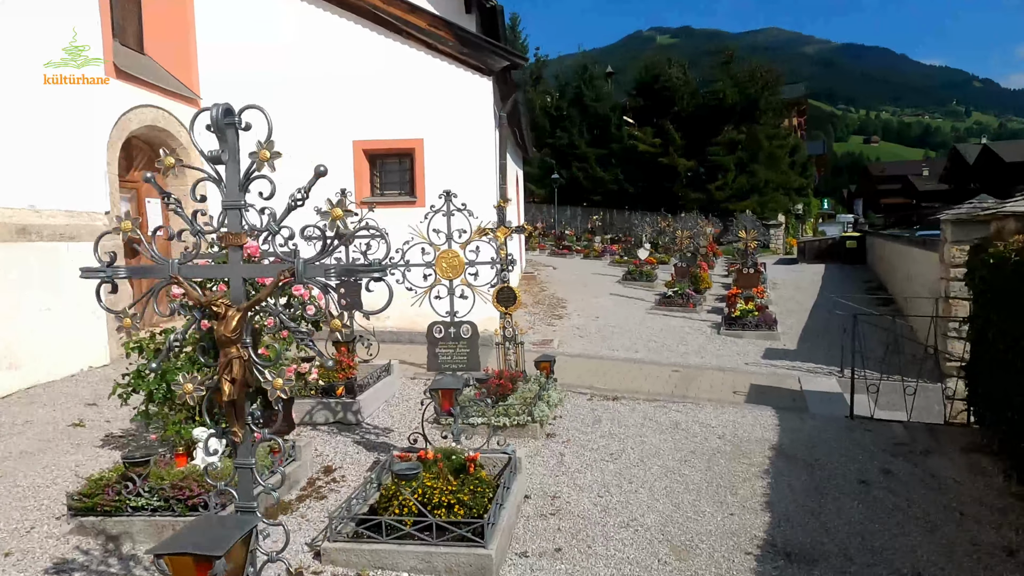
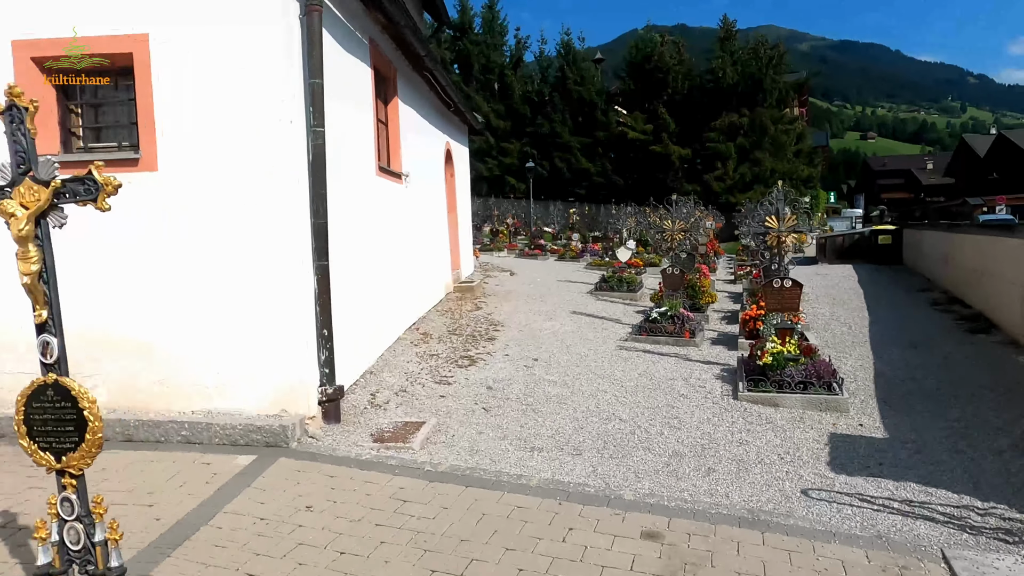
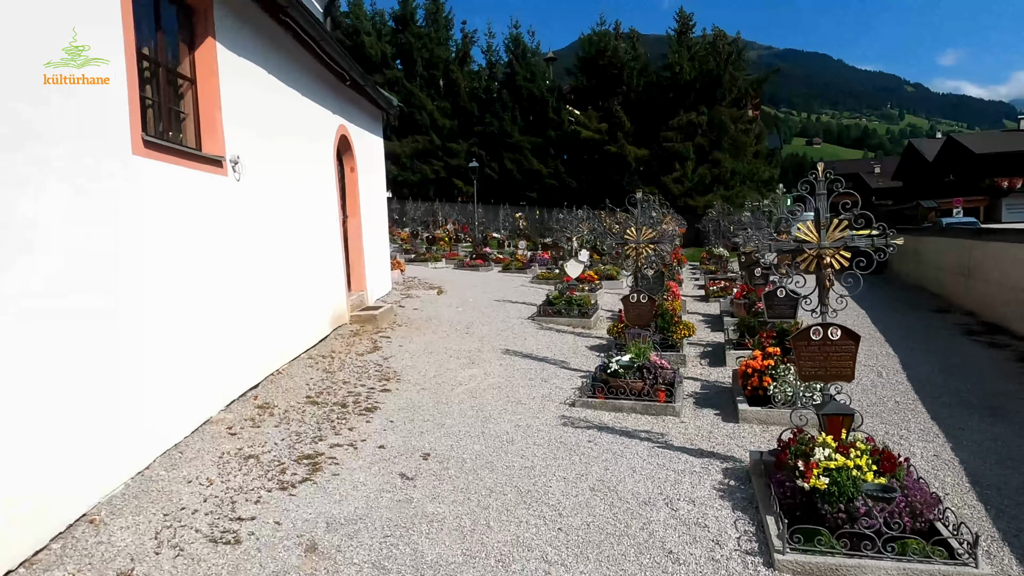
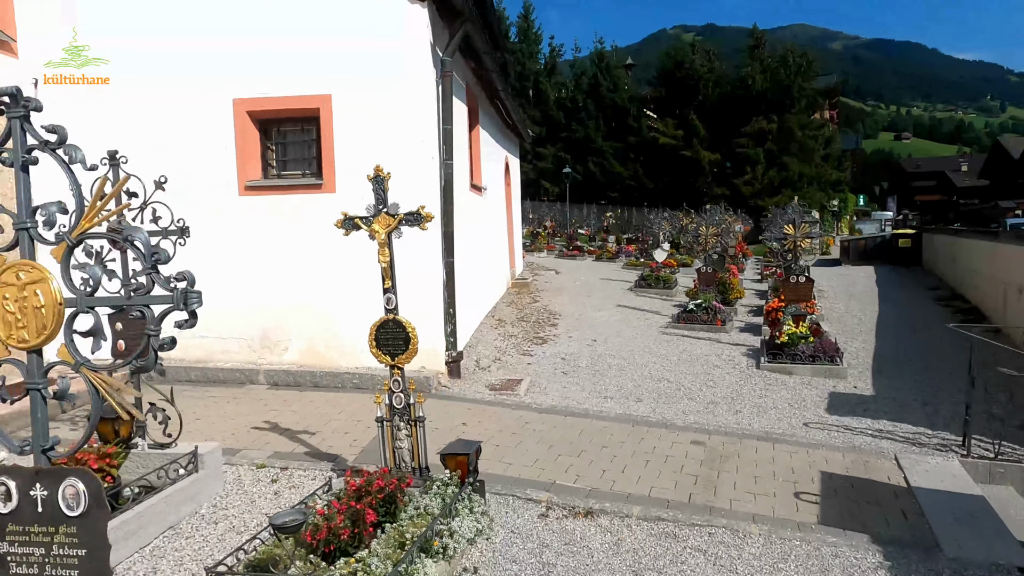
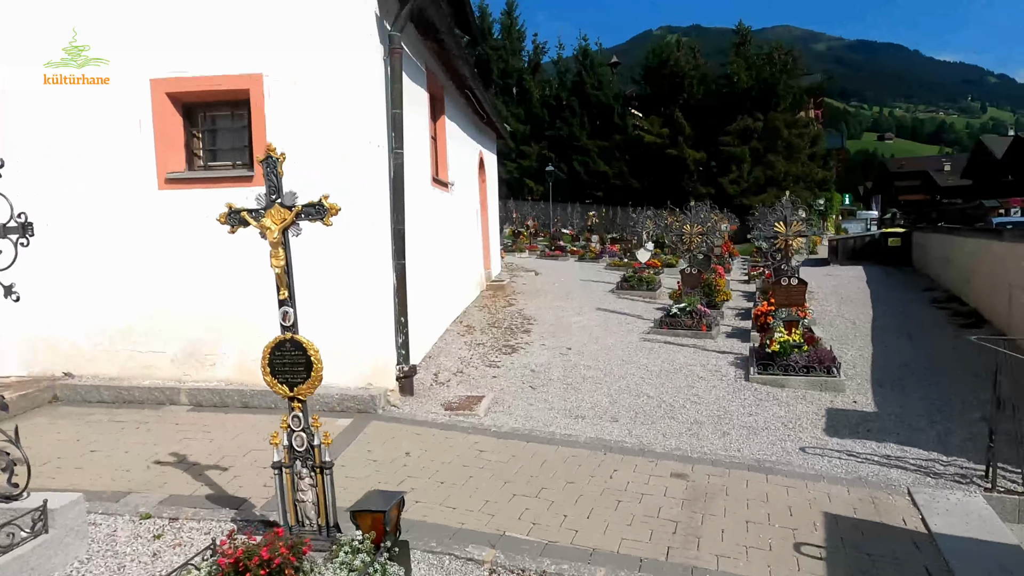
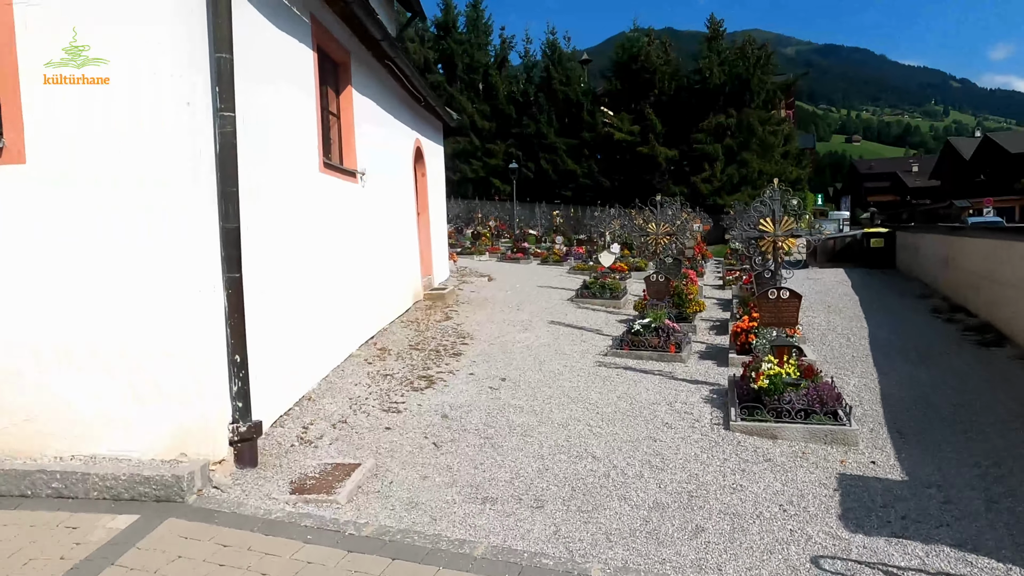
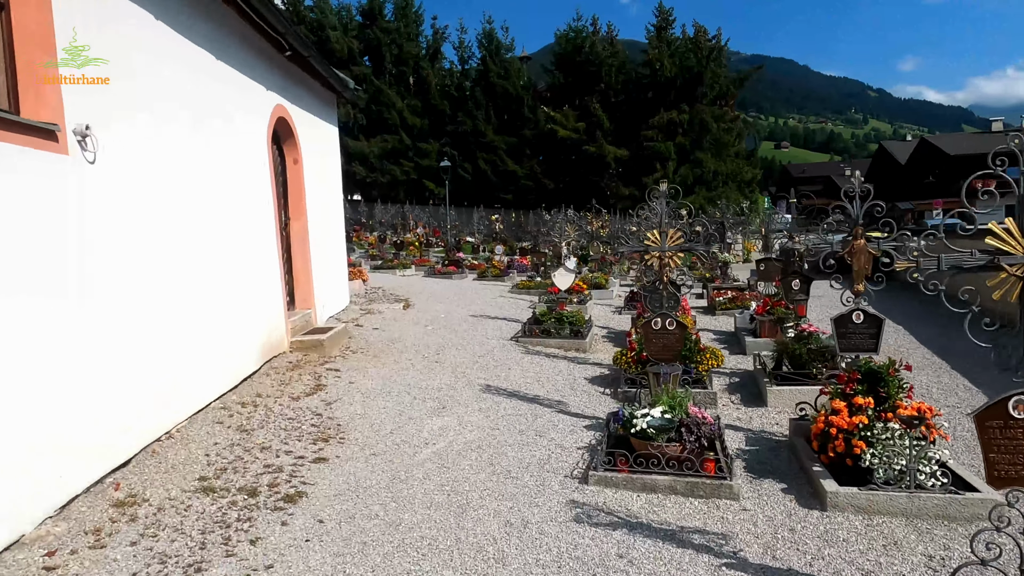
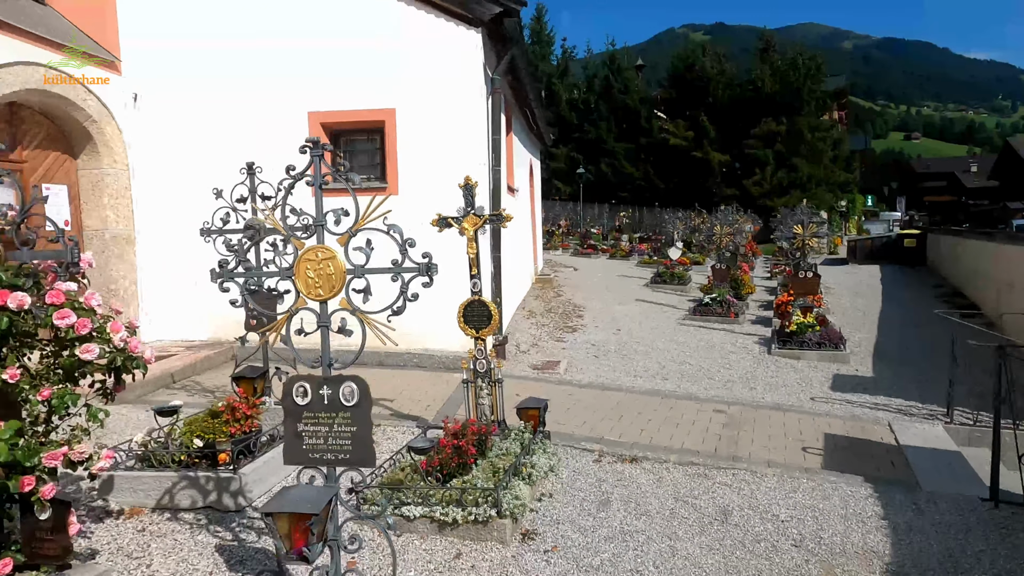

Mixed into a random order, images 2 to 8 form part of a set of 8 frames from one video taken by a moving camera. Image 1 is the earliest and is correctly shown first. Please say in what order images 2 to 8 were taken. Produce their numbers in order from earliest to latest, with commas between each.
8, 4, 5, 2, 6, 3, 7
